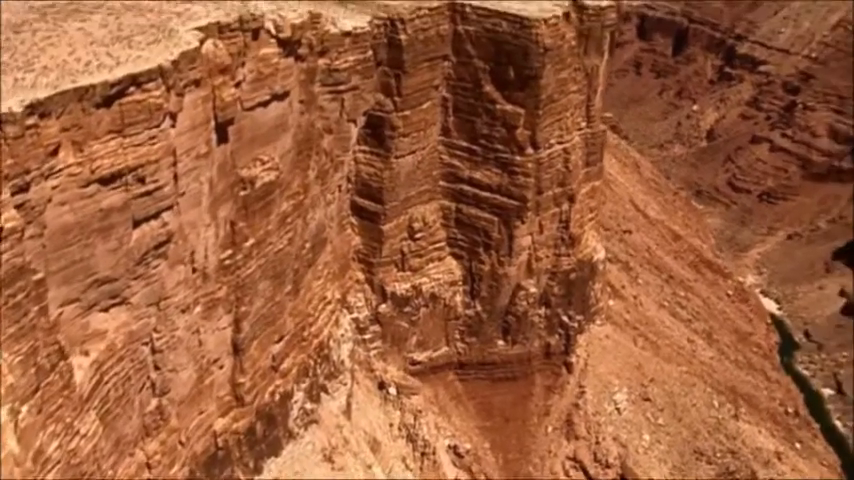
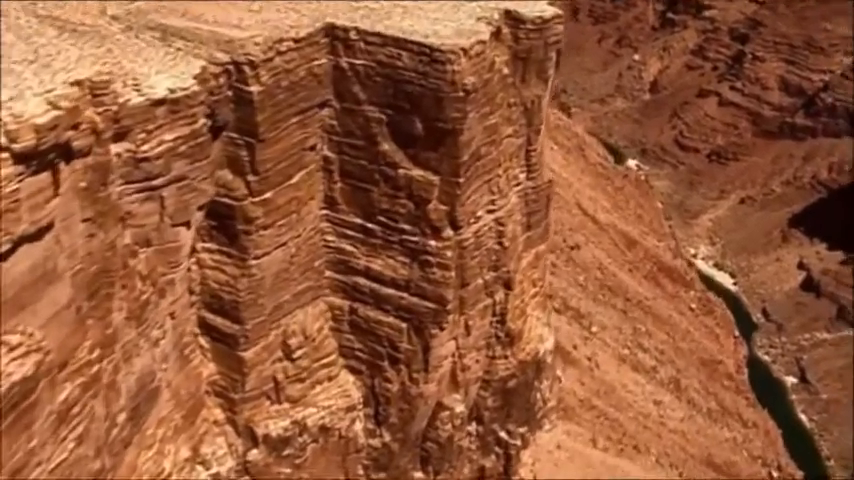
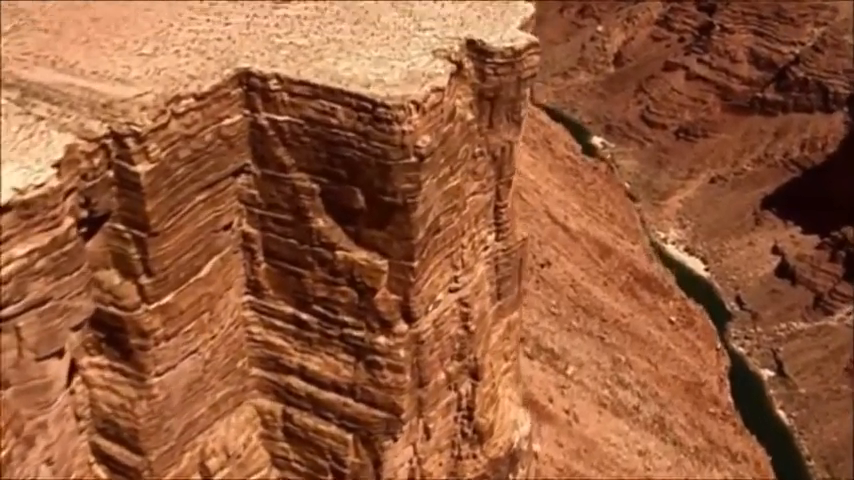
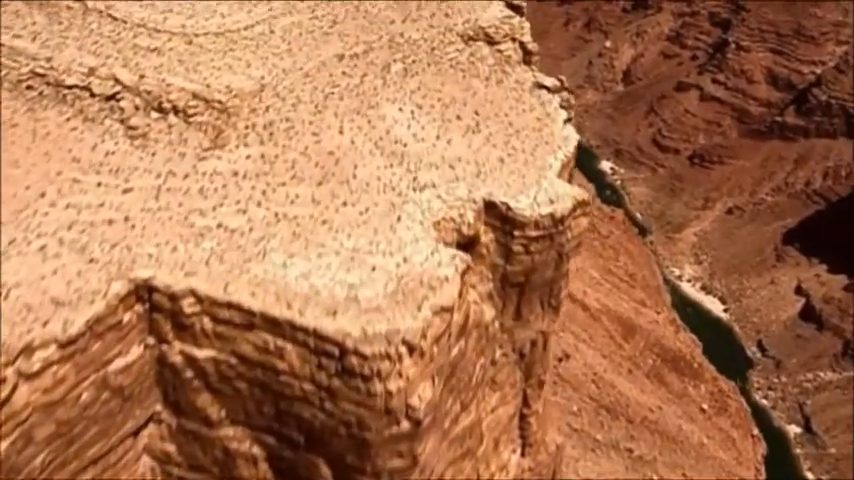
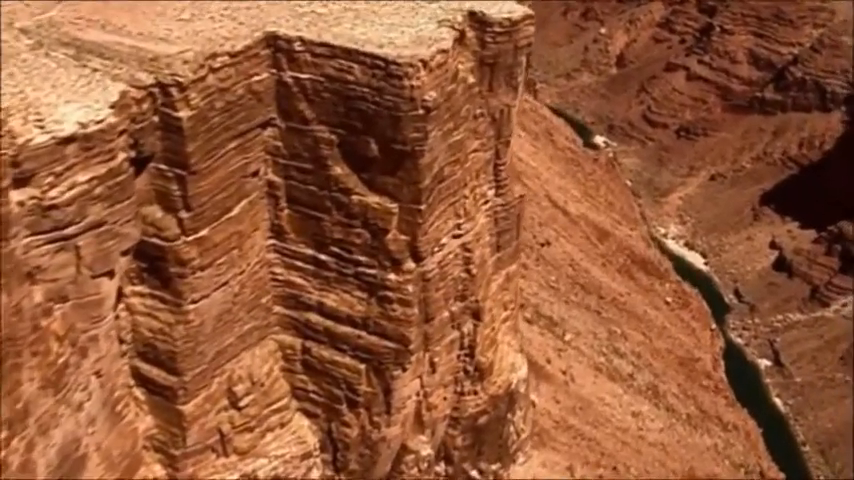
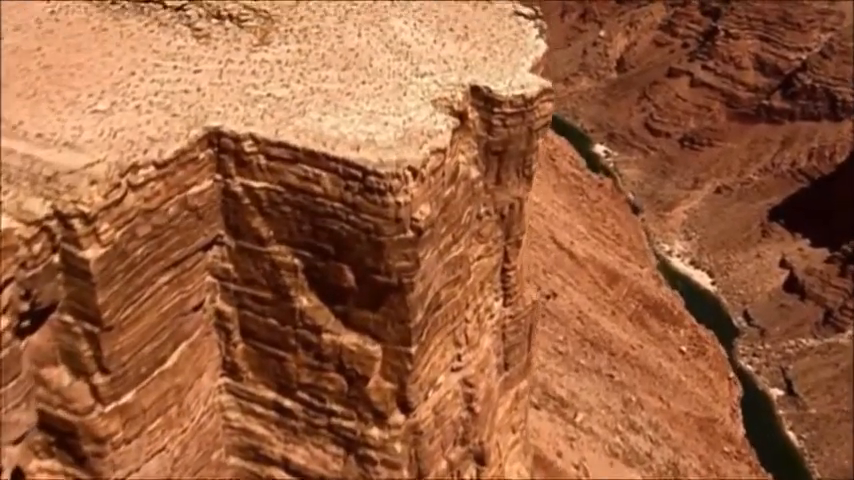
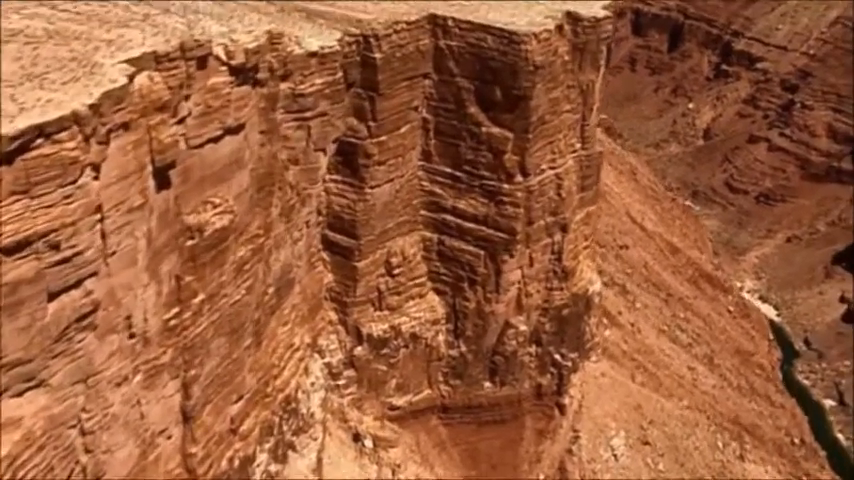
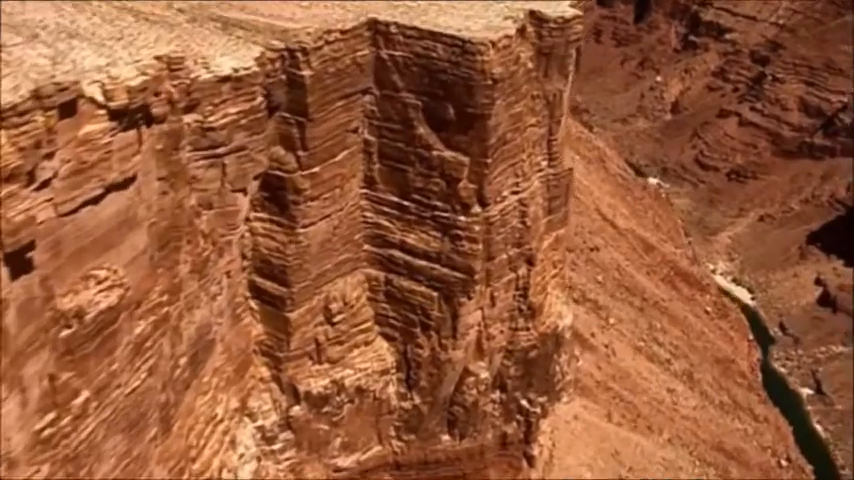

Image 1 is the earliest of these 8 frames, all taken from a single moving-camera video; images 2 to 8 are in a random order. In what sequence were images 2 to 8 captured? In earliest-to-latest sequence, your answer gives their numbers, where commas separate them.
7, 8, 2, 5, 3, 6, 4
